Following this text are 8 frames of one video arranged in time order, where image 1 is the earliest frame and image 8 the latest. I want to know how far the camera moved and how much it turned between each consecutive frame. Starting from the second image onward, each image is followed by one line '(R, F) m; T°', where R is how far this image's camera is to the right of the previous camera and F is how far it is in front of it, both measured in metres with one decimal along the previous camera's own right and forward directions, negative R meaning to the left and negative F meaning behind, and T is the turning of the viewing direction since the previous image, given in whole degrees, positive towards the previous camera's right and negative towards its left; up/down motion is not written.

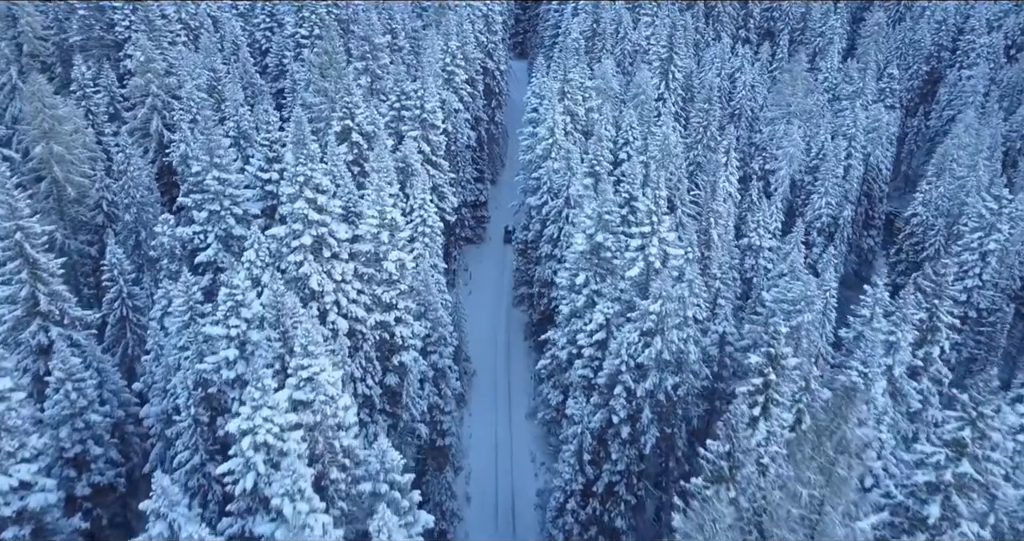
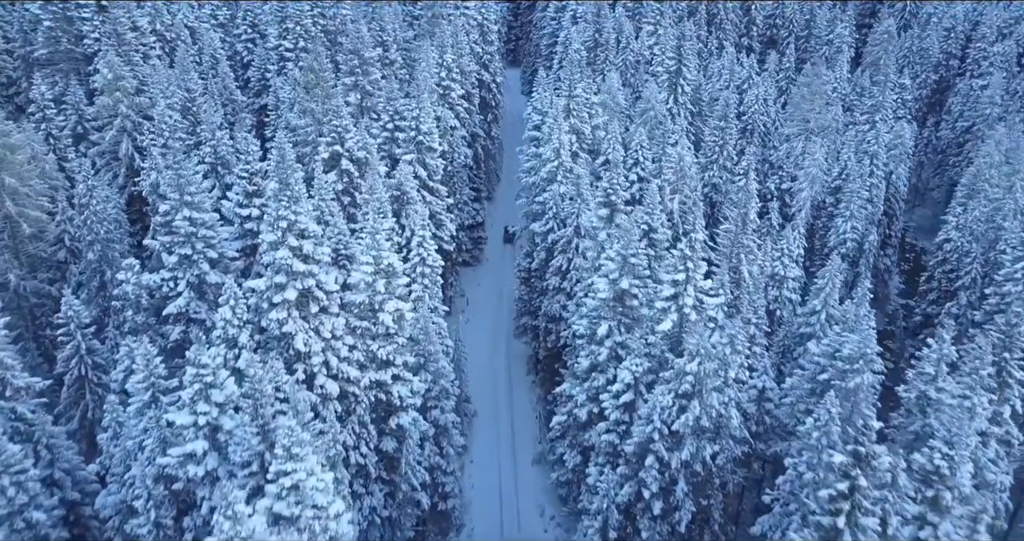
(-0.8, +3.4) m; +1°
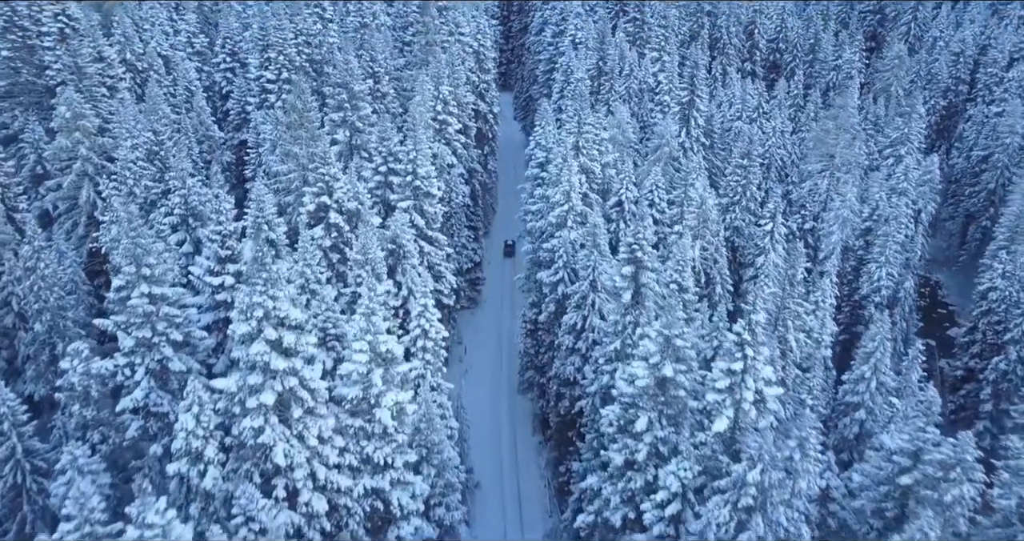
(-1.0, +3.8) m; +1°
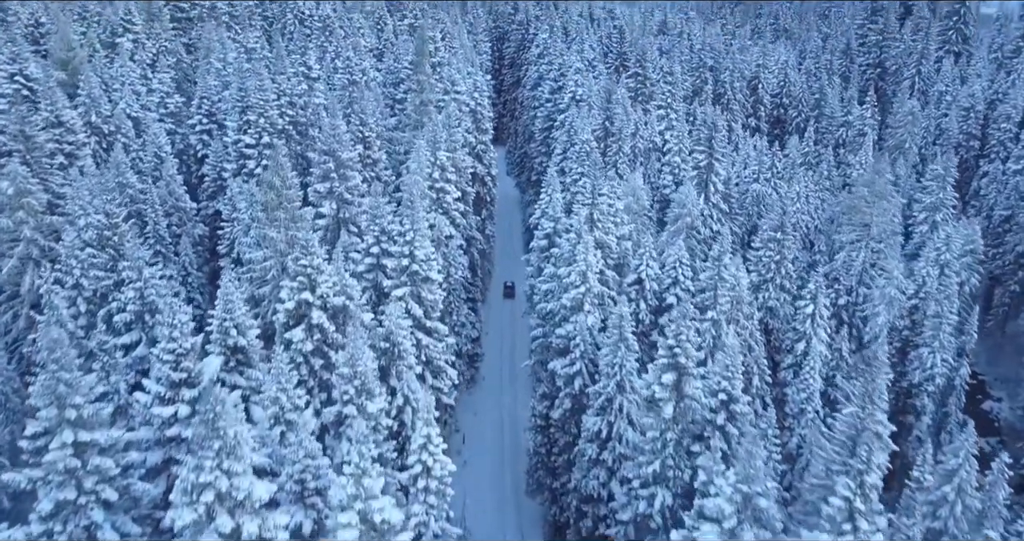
(-1.0, +4.5) m; +1°
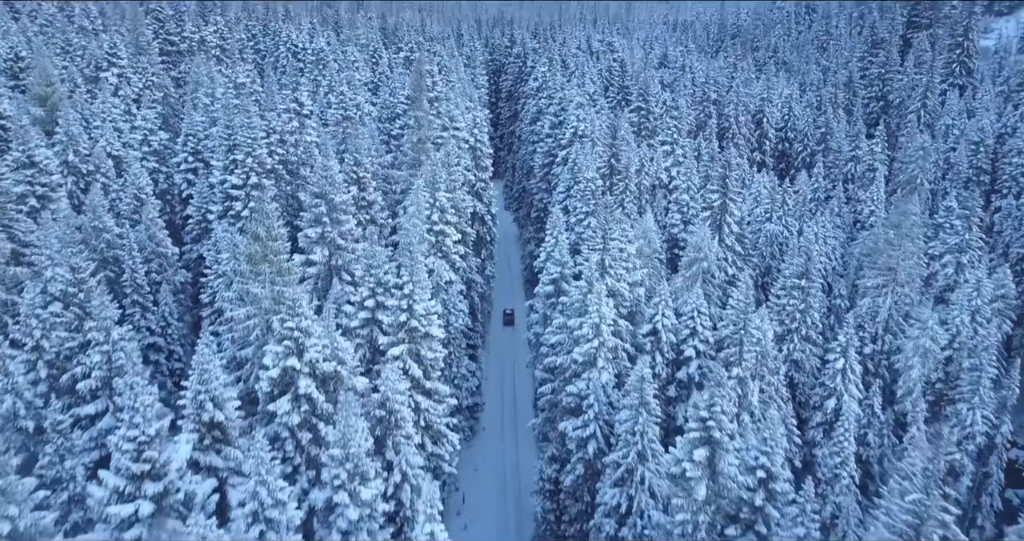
(-0.5, +2.5) m; +1°
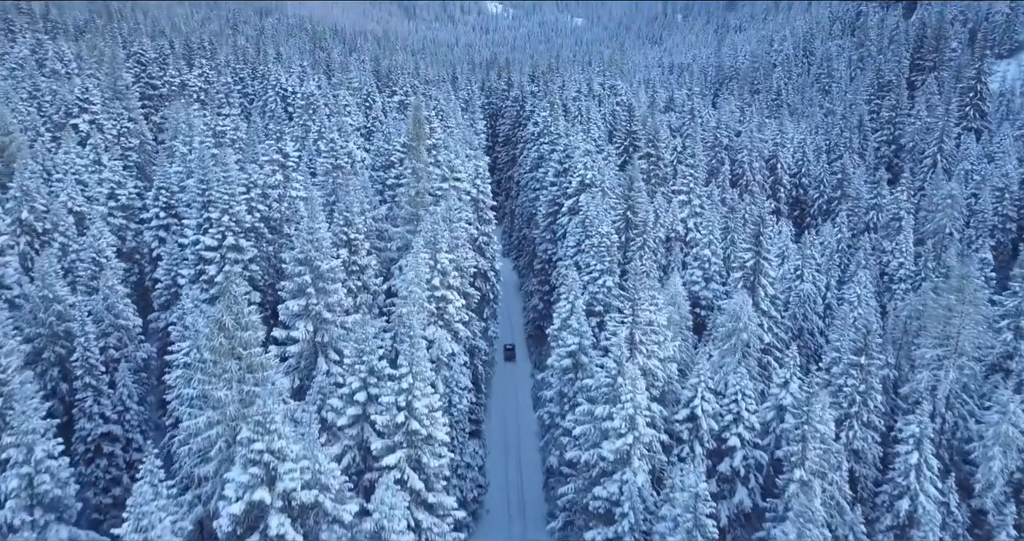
(-0.9, +4.4) m; +1°
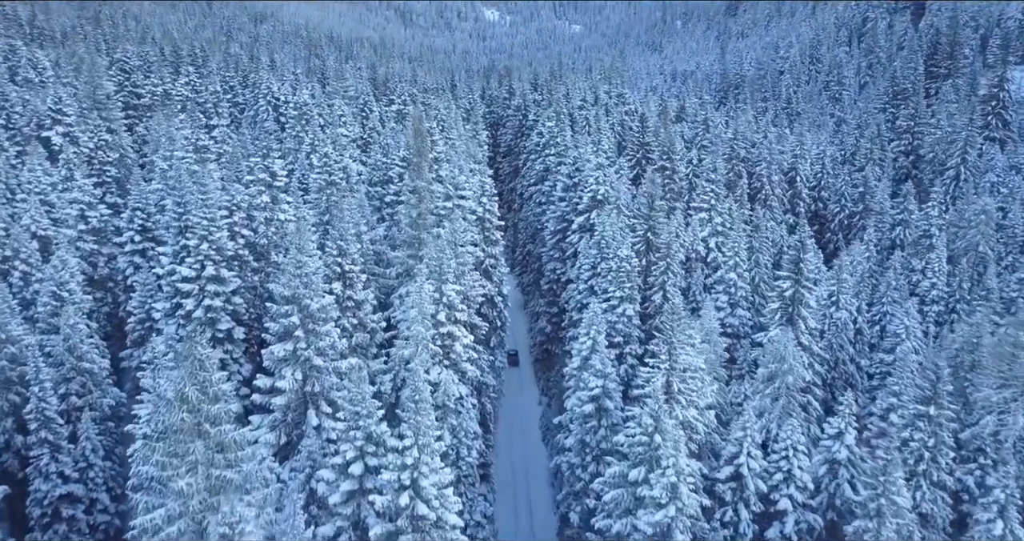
(-0.8, +3.6) m; 0°
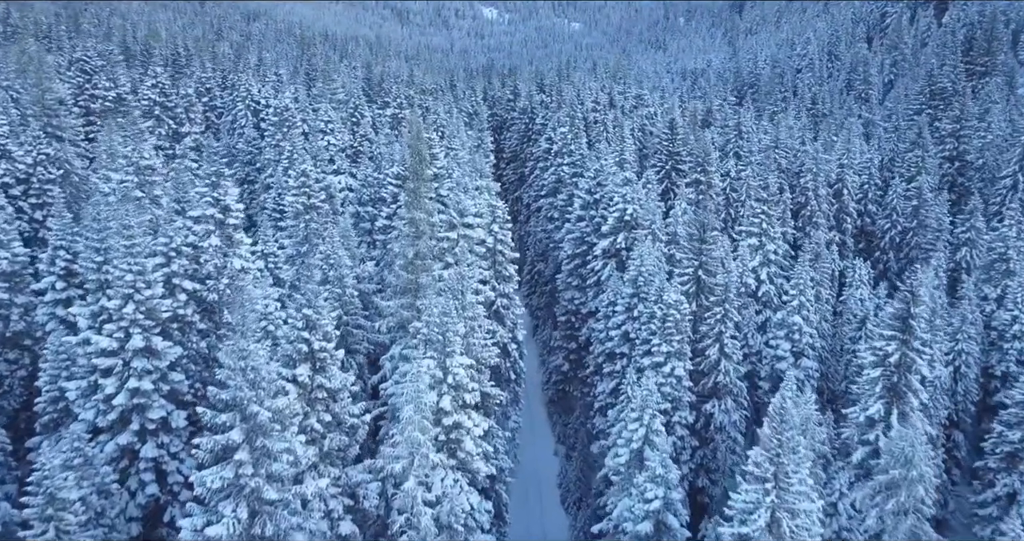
(-0.9, +7.5) m; 0°
